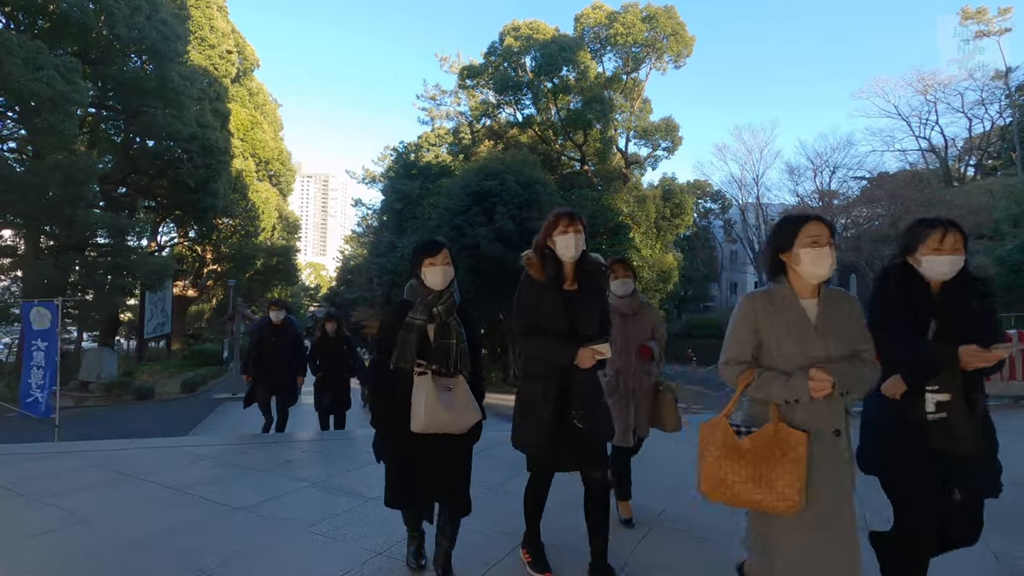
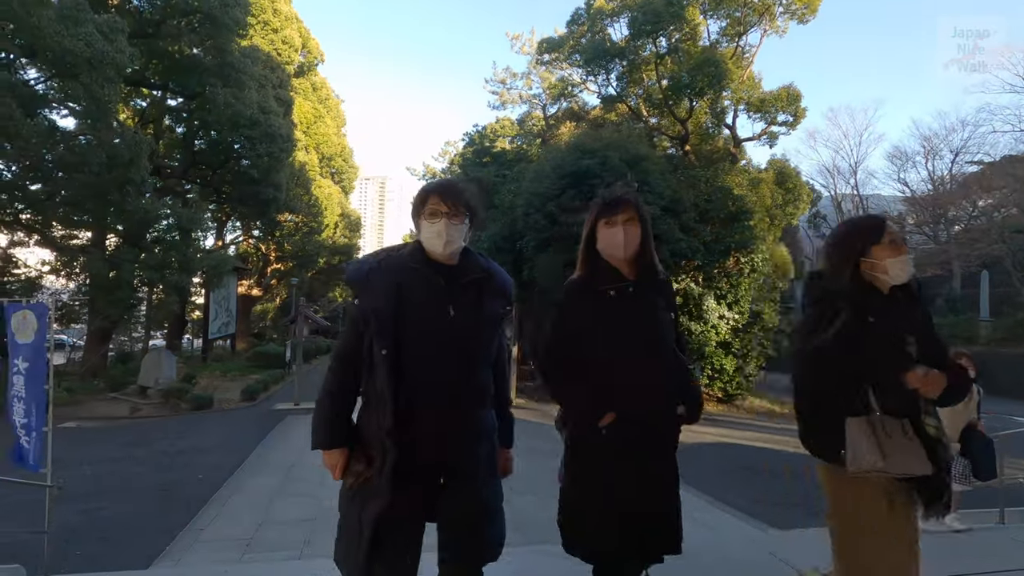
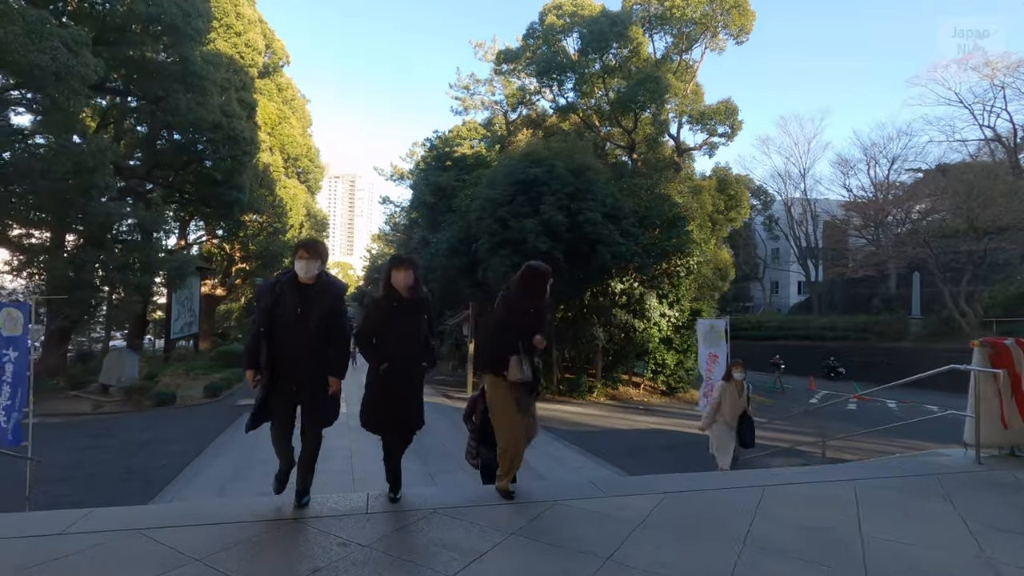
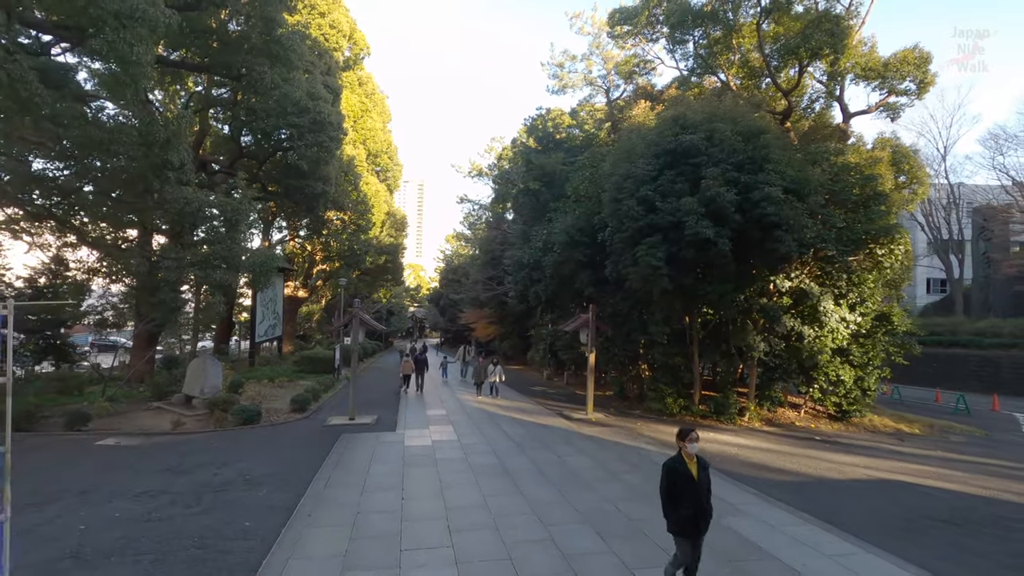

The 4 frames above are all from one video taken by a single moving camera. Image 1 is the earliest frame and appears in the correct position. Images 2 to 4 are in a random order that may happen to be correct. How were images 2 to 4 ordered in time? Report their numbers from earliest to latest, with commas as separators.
3, 2, 4
